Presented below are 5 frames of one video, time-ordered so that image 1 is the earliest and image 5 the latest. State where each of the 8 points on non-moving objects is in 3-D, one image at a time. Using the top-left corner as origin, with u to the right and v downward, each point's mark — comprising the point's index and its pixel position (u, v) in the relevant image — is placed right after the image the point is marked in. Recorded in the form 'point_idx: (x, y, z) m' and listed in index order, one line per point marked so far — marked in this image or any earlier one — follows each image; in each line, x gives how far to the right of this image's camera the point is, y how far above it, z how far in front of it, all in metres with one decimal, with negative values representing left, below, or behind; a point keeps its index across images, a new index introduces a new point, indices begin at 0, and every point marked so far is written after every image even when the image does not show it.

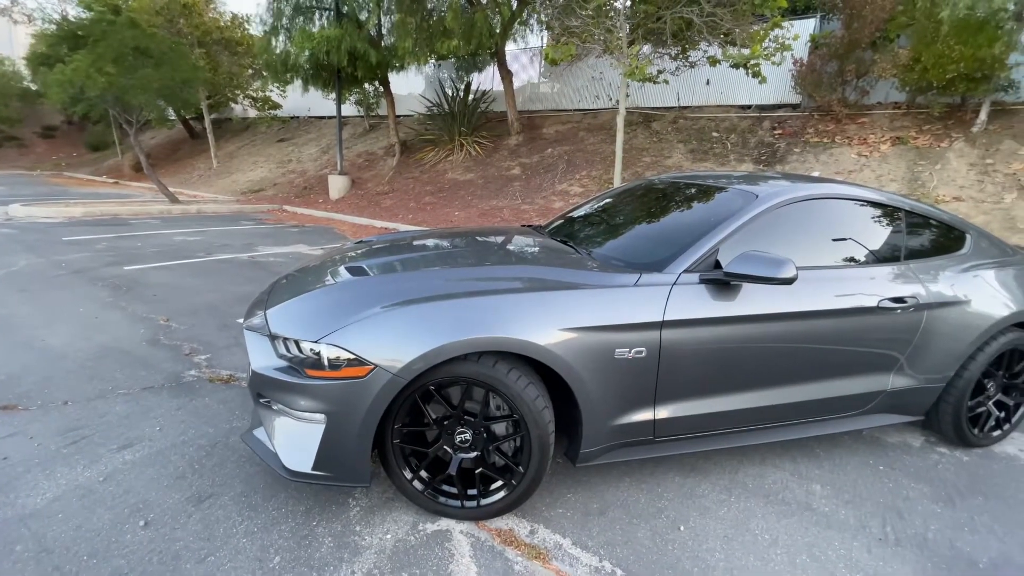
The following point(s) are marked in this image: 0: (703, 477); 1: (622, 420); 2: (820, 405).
0: (+1.1, -1.1, +2.9) m
1: (+0.6, -0.7, +2.5) m
2: (+1.9, -0.7, +2.9) m
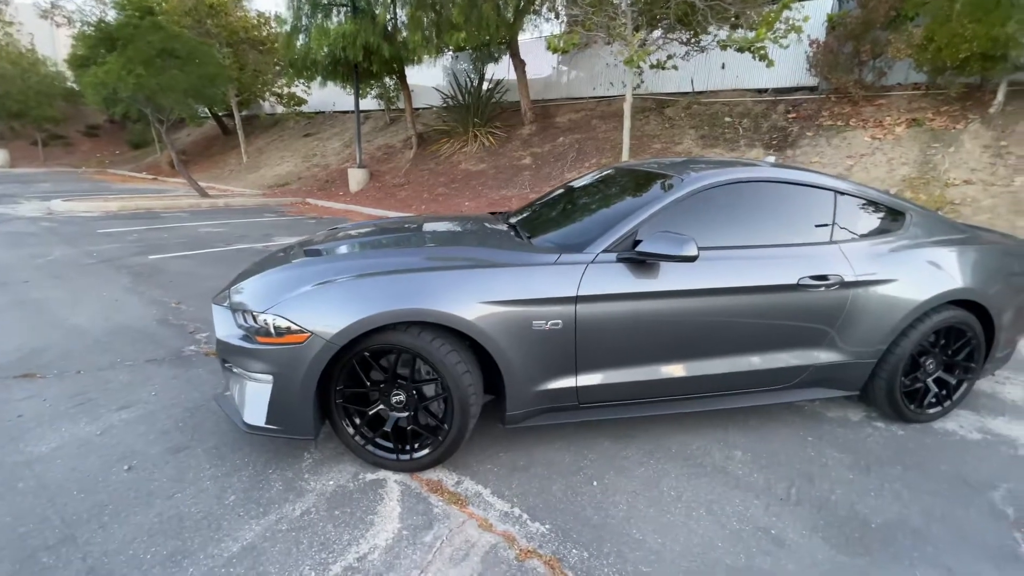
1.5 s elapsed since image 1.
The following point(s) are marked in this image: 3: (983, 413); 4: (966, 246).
0: (+0.8, -1.0, +3.1) m
1: (+0.2, -0.6, +2.8) m
2: (+1.5, -0.6, +3.1) m
3: (+3.6, -1.0, +3.6) m
4: (+3.3, +0.3, +3.4) m
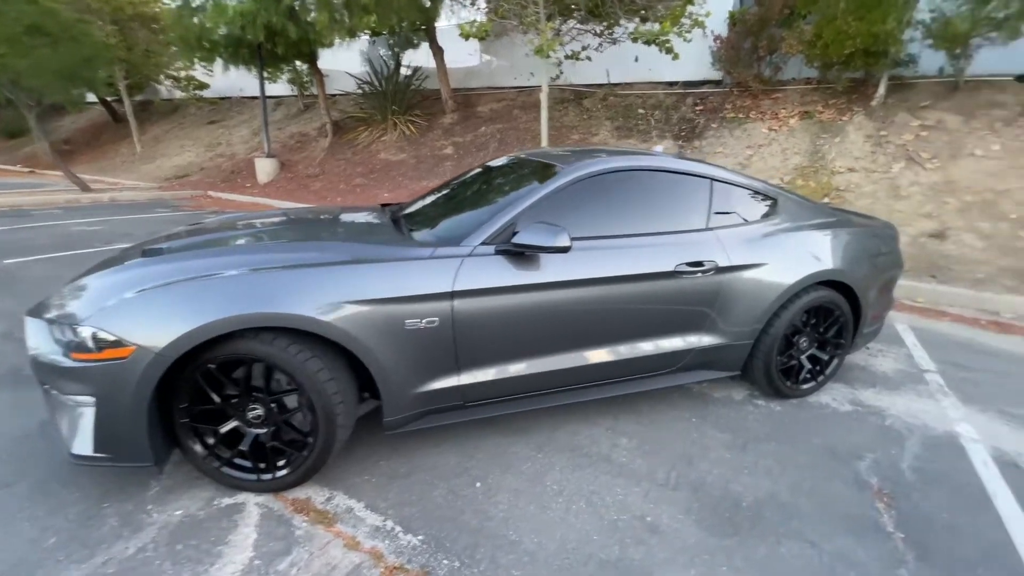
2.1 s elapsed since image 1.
0: (0.0, -0.9, +3.0) m
1: (-0.5, -0.6, +2.6) m
2: (+0.8, -0.5, +3.1) m
3: (+2.8, -0.8, +3.9) m
4: (+2.5, +0.4, +3.6) m
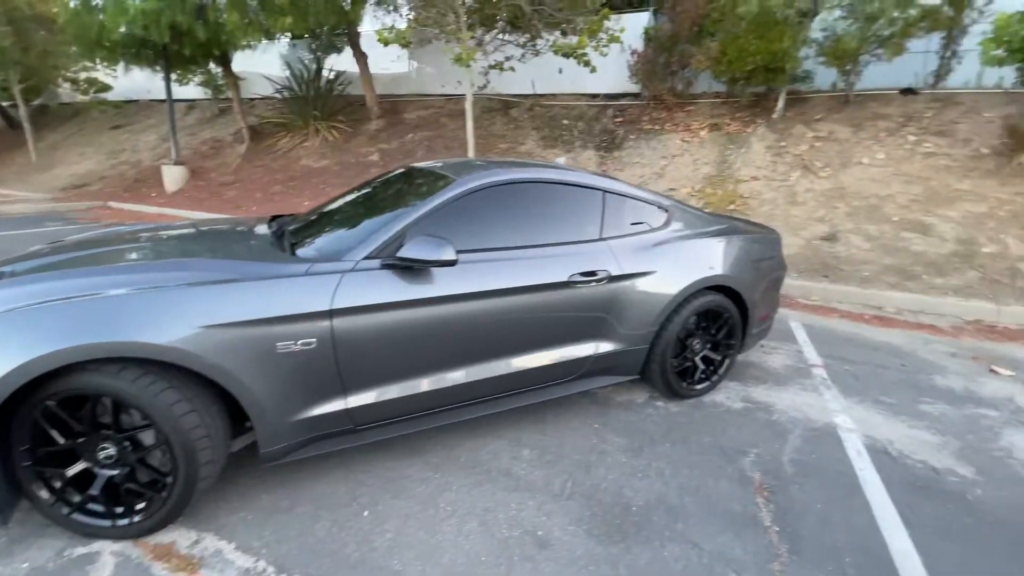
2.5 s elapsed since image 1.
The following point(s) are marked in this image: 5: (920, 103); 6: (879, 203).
0: (-0.6, -1.0, +2.9) m
1: (-1.1, -0.7, +2.5) m
2: (+0.1, -0.6, +3.1) m
3: (+2.0, -0.8, +4.1) m
4: (+1.7, +0.4, +3.8) m
5: (+9.4, +4.2, +10.8) m
6: (+6.7, +1.6, +8.7) m
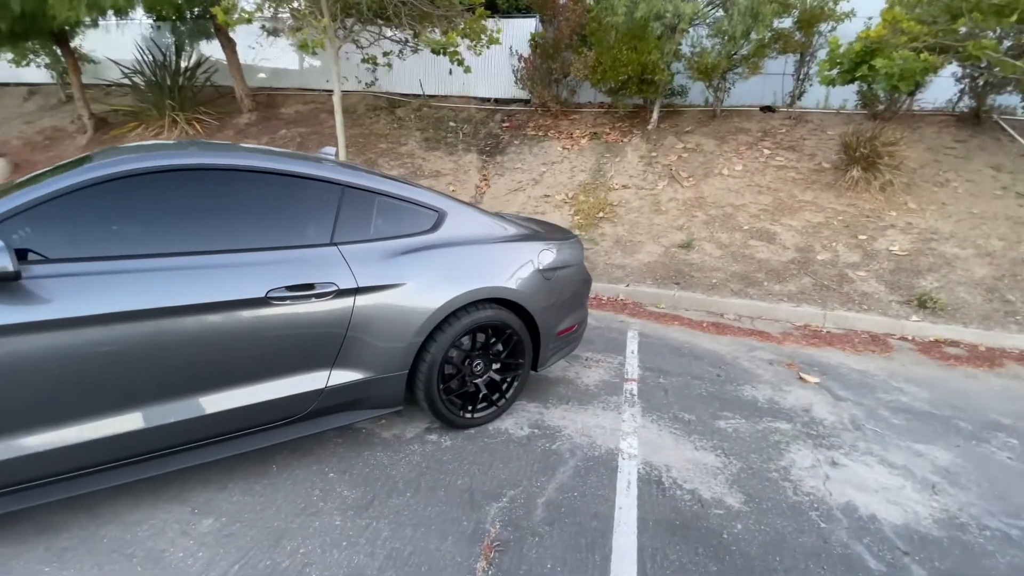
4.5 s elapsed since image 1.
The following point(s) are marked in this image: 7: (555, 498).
0: (-2.1, -1.1, +2.1) m
1: (-2.6, -0.8, +1.6) m
2: (-1.5, -0.7, +2.4) m
3: (+0.3, -0.9, +3.7) m
4: (0.0, +0.3, +3.4) m
5: (+6.4, +4.1, +11.5) m
6: (+4.2, +1.4, +9.0) m
7: (+0.2, -1.2, +2.7) m
